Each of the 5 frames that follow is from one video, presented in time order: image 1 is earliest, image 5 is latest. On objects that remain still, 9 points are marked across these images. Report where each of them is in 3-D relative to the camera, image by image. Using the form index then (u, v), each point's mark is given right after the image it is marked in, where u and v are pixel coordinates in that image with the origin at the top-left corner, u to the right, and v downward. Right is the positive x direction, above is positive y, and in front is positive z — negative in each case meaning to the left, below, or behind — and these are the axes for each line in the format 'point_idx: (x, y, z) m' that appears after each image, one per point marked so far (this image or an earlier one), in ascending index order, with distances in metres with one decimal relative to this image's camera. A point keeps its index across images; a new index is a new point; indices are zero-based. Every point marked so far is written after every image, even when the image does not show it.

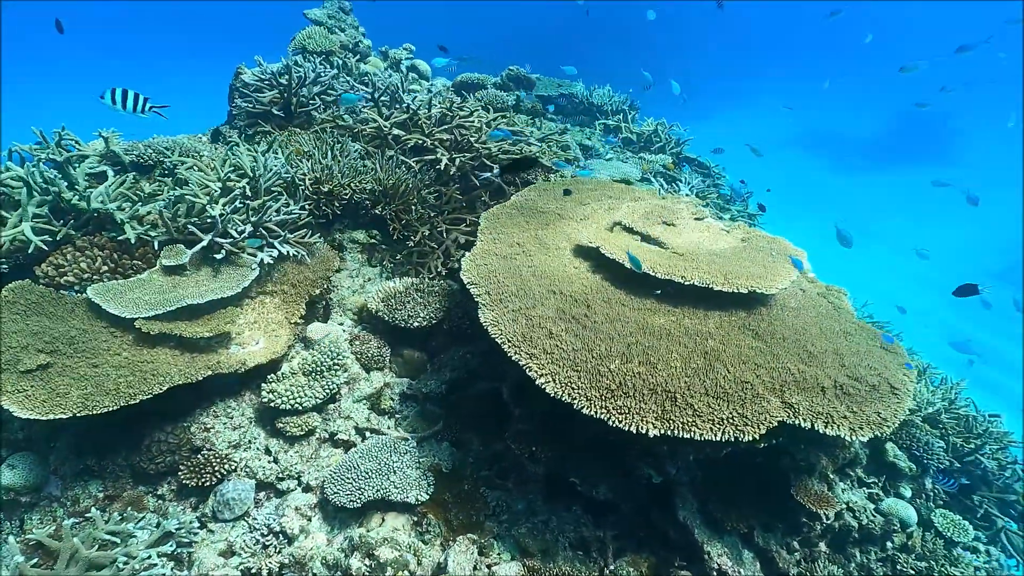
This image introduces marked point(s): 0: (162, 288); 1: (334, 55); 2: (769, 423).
0: (-2.3, 0.0, +4.0) m
1: (-2.1, +2.8, +7.2) m
2: (+1.3, -0.7, +3.1) m
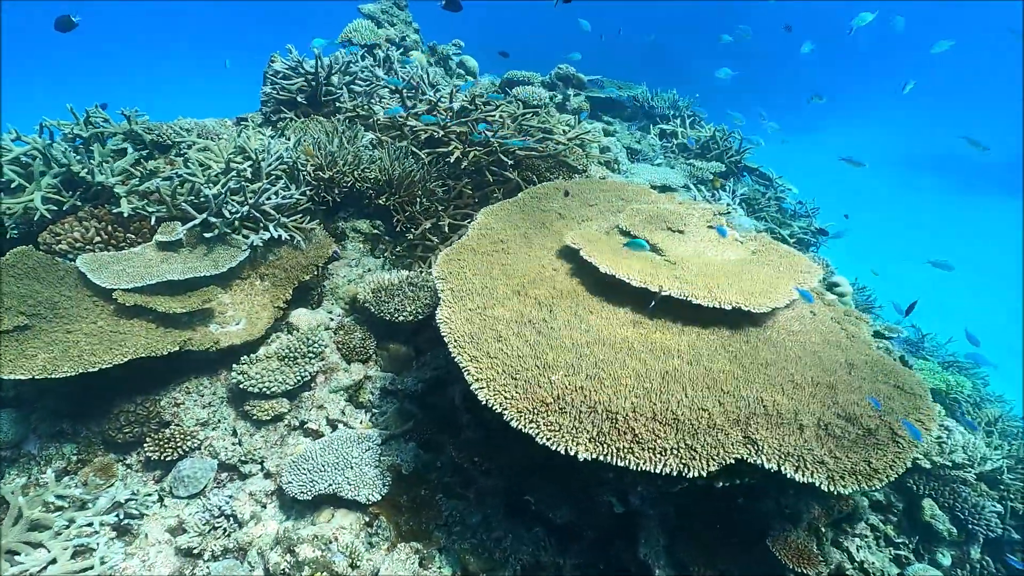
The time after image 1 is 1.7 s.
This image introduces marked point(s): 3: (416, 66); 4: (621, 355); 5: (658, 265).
0: (-2.5, +0.2, +4.1) m
1: (-1.6, +2.9, +7.3) m
2: (+0.9, -0.8, +2.7) m
3: (-1.2, +2.6, +7.2) m
4: (+0.5, -0.3, +3.1) m
5: (+0.9, +0.1, +3.7) m
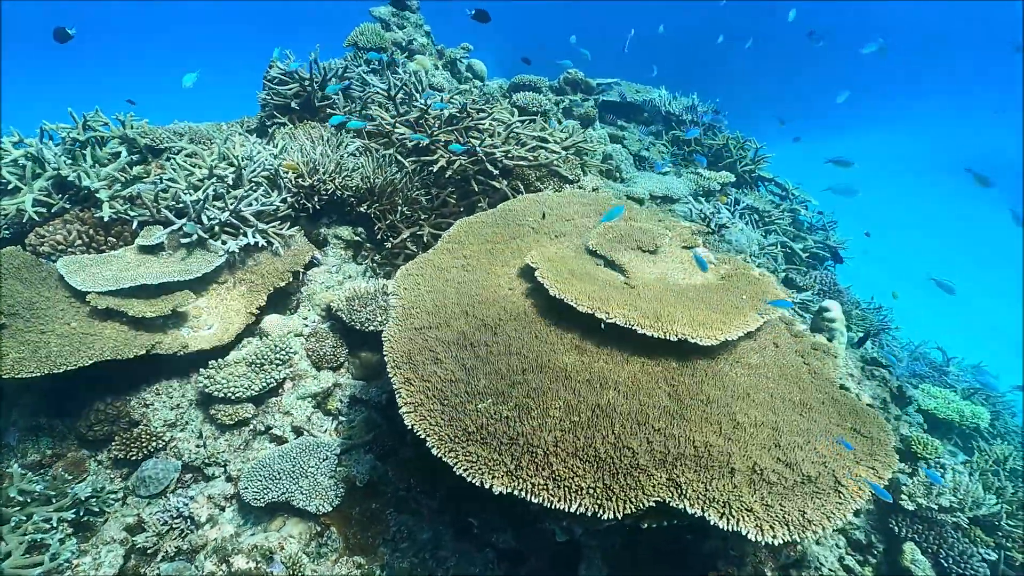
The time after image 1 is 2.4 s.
0: (-2.7, +0.2, +4.2) m
1: (-1.6, +2.9, +7.3) m
2: (+0.5, -0.9, +2.6) m
3: (-1.1, +2.6, +7.2) m
4: (+0.2, -0.5, +3.0) m
5: (+0.6, 0.0, +3.6) m
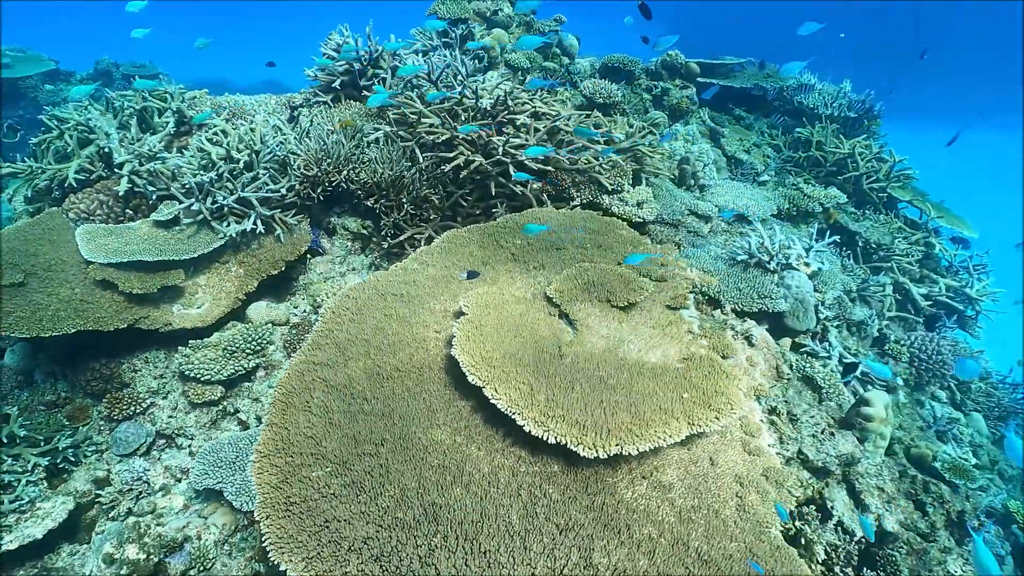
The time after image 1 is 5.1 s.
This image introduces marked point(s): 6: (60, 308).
0: (-2.9, +0.4, +4.5) m
1: (-0.6, +3.0, +6.9) m
2: (-0.3, -1.3, +2.2) m
3: (-0.2, +2.7, +6.7) m
4: (-0.5, -0.8, +2.7) m
5: (+0.1, -0.3, +3.1) m
6: (-3.2, -0.1, +4.2) m
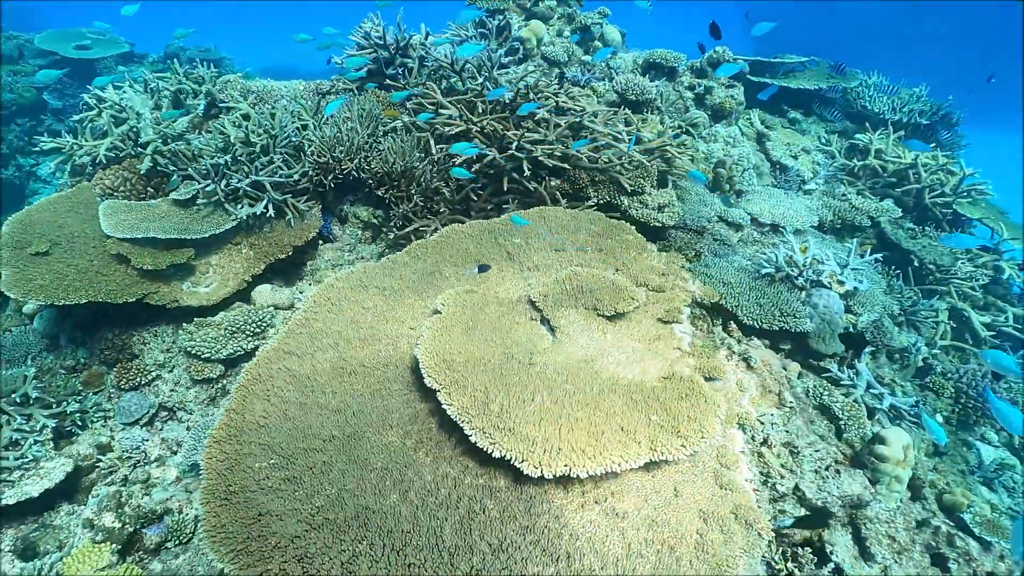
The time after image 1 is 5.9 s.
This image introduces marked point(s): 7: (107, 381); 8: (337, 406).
0: (-2.8, +0.6, +4.7) m
1: (-0.2, +3.1, +6.8) m
2: (-0.6, -1.3, +2.1) m
3: (+0.2, +2.7, +6.6) m
4: (-0.7, -0.8, +2.6) m
5: (-0.1, -0.4, +2.9) m
6: (-3.2, +0.1, +4.4) m
7: (-3.2, -0.7, +4.8) m
8: (-0.8, -0.6, +2.8) m
